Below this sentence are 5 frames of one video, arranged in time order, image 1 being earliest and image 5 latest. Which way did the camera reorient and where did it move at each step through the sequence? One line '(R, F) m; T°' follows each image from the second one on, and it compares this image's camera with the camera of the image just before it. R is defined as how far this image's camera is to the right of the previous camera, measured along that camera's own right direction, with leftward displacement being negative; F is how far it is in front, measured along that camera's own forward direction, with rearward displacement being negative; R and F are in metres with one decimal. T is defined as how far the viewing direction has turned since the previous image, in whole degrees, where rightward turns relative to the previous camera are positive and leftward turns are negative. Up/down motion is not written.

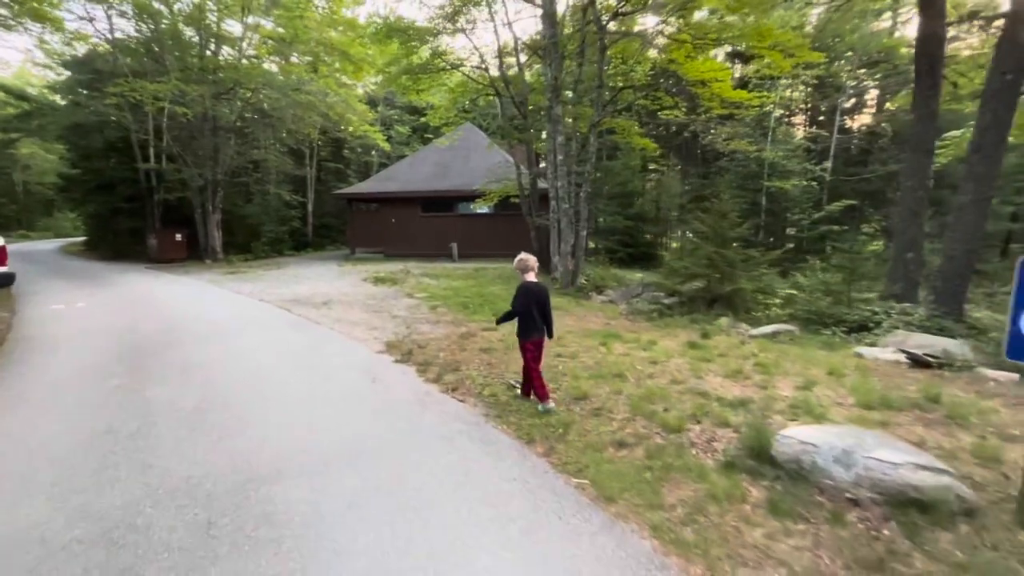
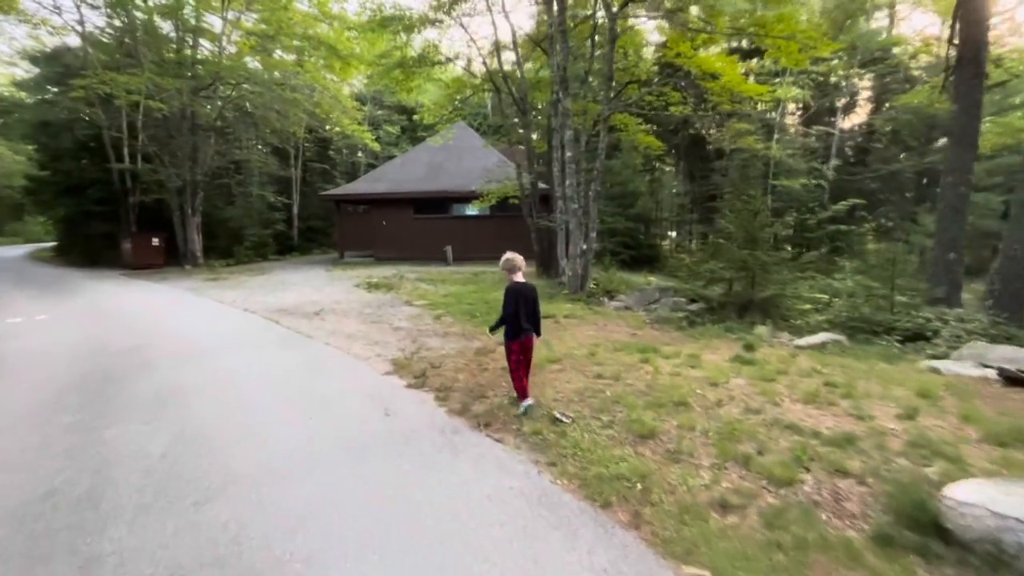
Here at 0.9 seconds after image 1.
(-0.5, +0.9) m; +2°
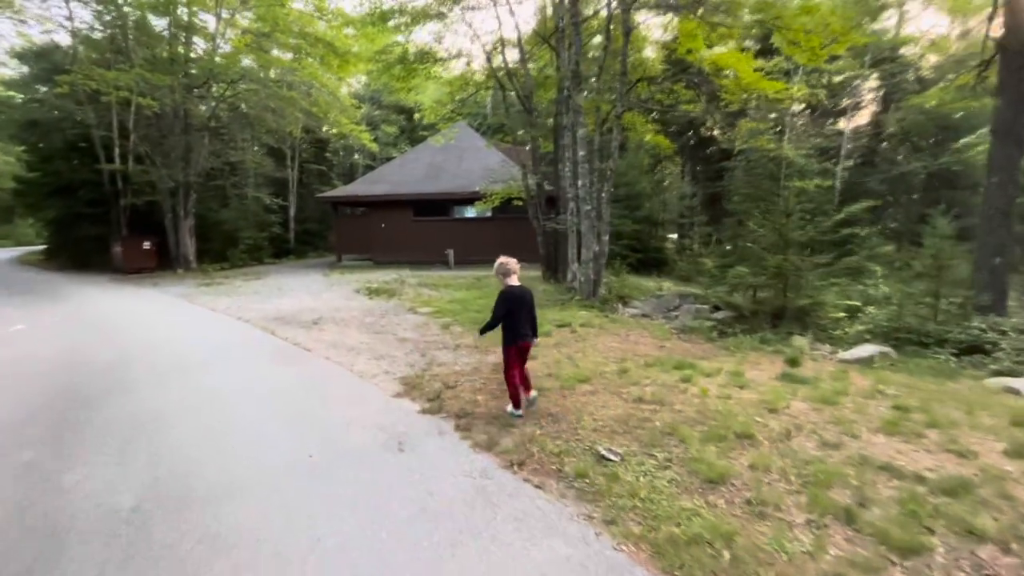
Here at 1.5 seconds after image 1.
(-0.3, +0.6) m; 0°
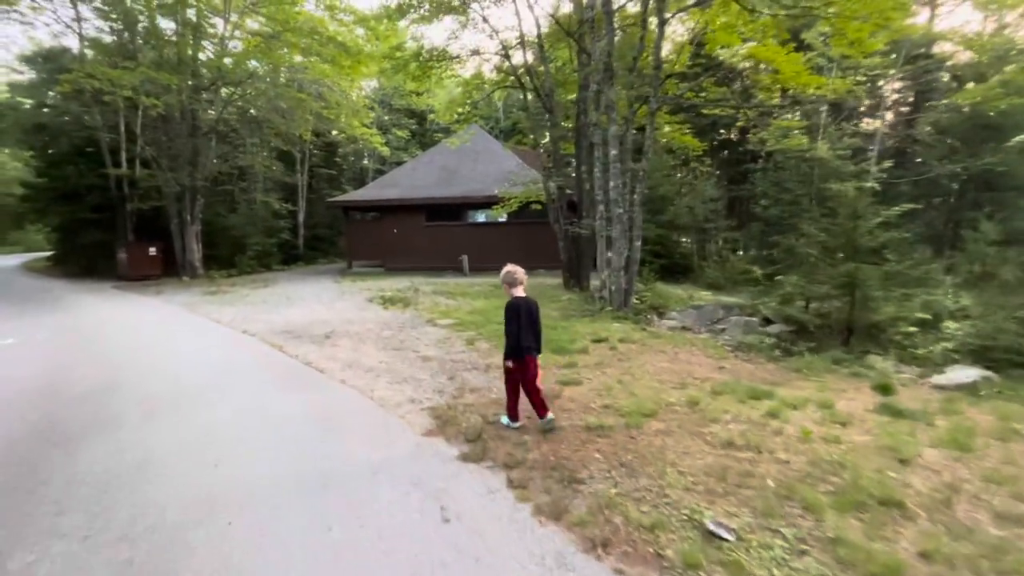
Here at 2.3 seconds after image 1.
(-0.4, +0.8) m; -1°
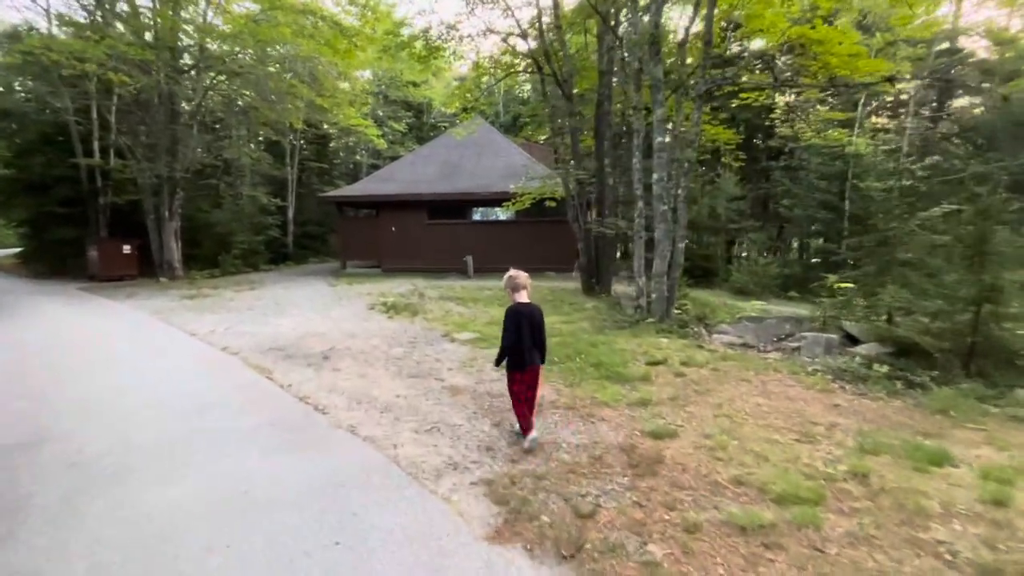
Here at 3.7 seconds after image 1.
(-0.7, +1.4) m; +1°
